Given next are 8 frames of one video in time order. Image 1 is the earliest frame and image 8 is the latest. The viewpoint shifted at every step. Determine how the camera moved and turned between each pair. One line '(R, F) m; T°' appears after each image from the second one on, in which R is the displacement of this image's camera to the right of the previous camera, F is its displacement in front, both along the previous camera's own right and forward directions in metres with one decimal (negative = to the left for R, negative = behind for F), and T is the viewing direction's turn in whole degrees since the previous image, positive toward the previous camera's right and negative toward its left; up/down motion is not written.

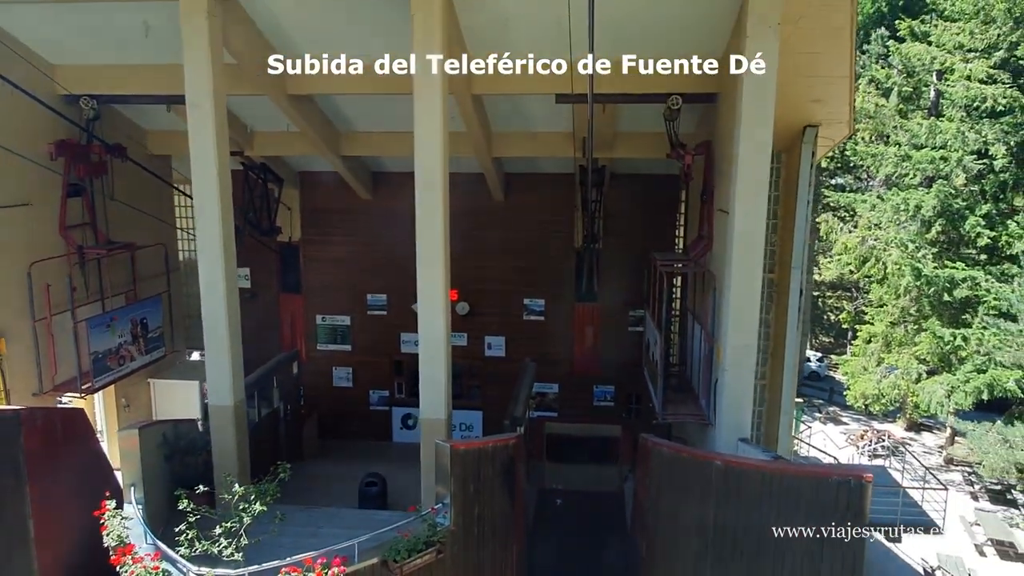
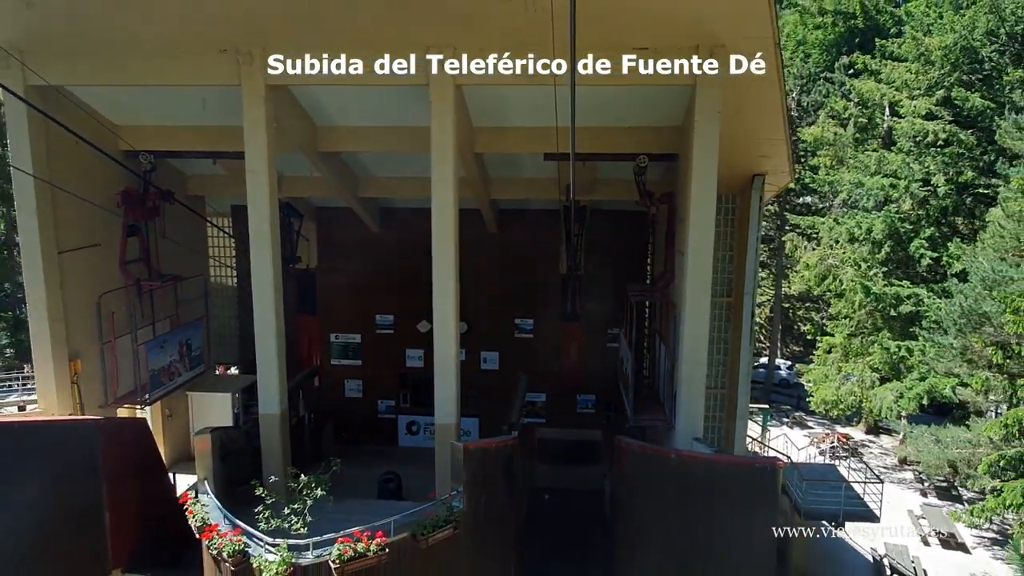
(-0.1, -1.3) m; +1°
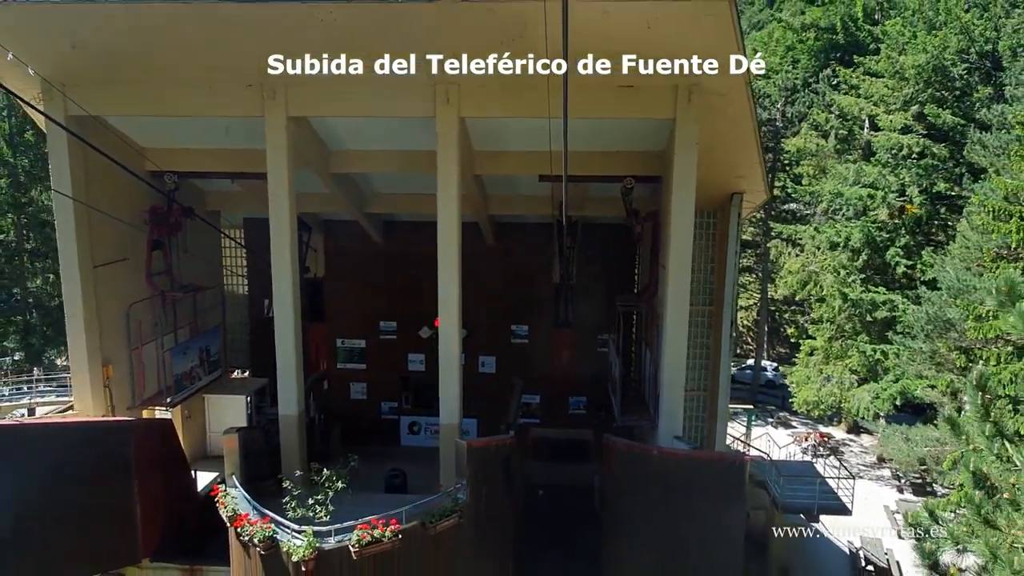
(-0.1, -0.7) m; +1°
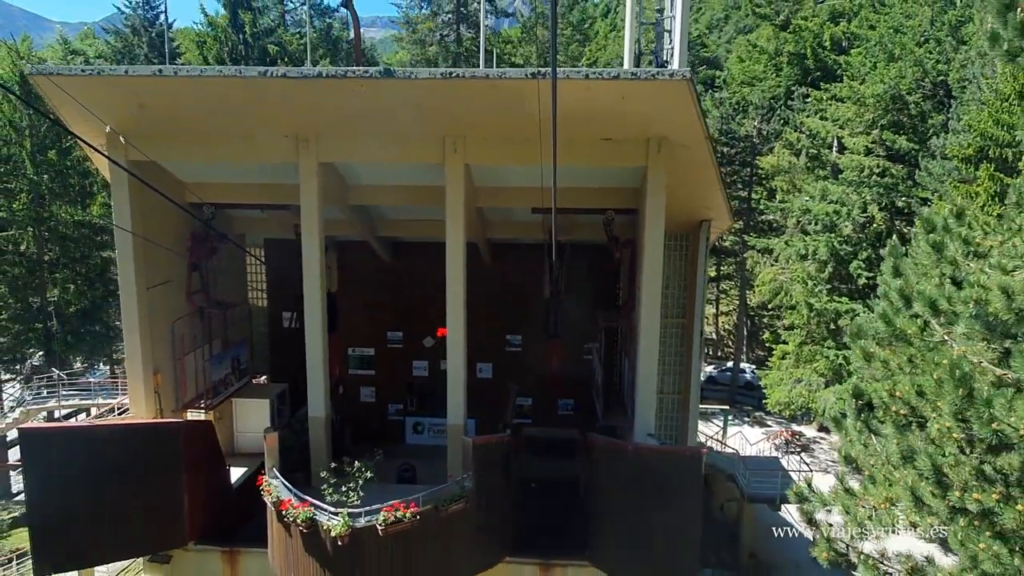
(-0.1, -1.3) m; +1°
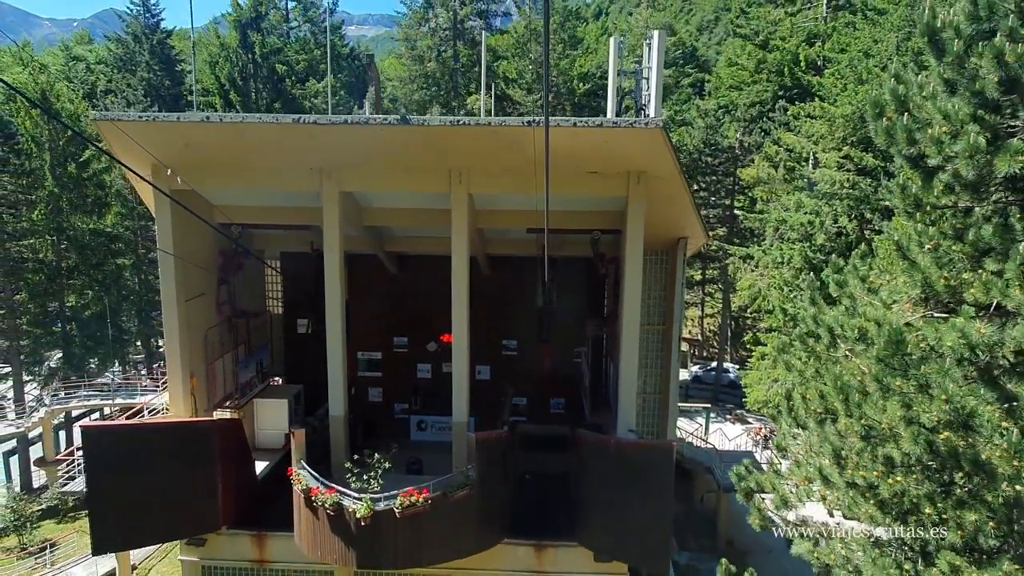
(-0.1, -1.2) m; +1°
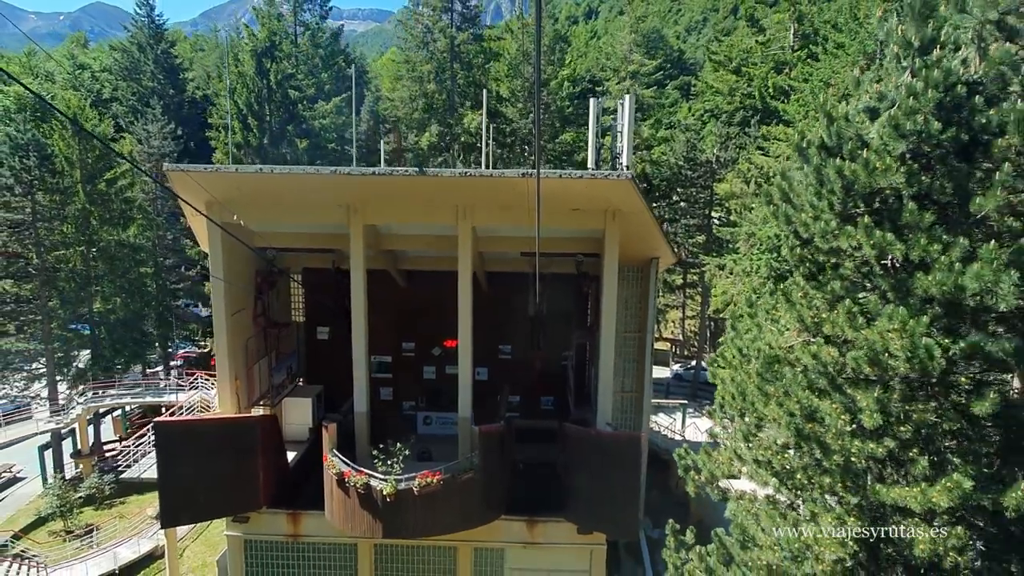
(-0.1, -1.9) m; +1°
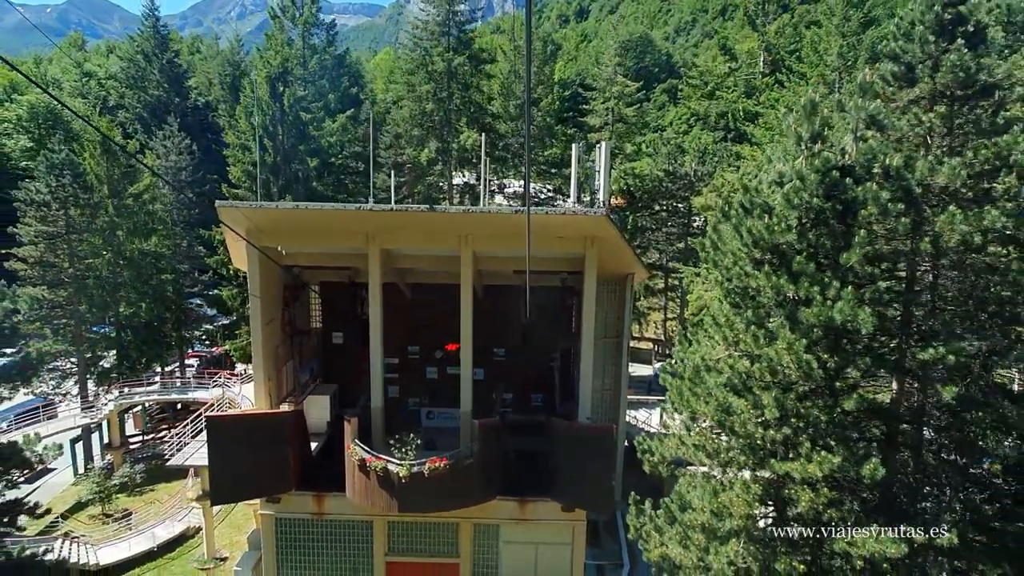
(-0.1, -2.1) m; +1°
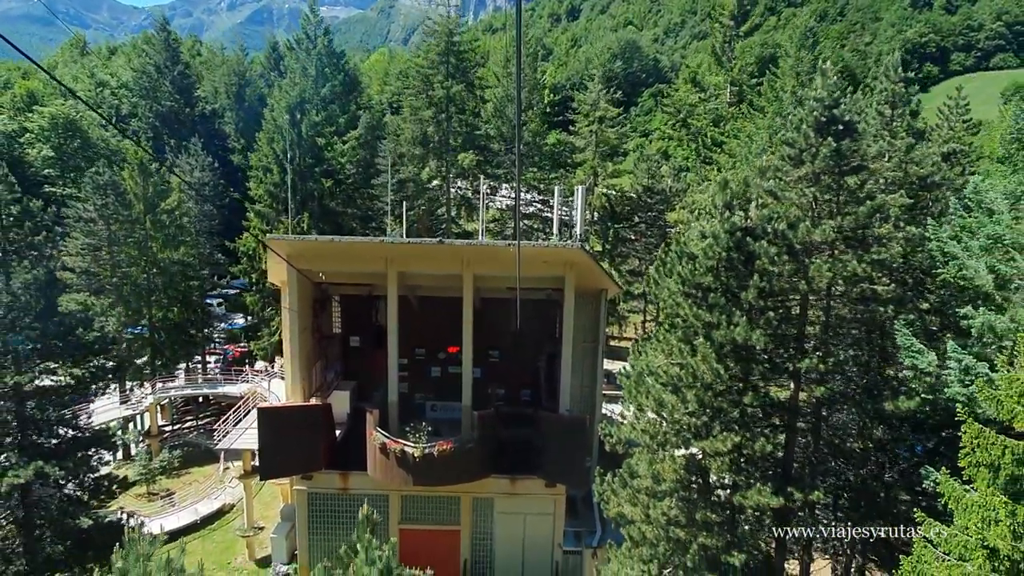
(-0.1, -3.0) m; +1°
